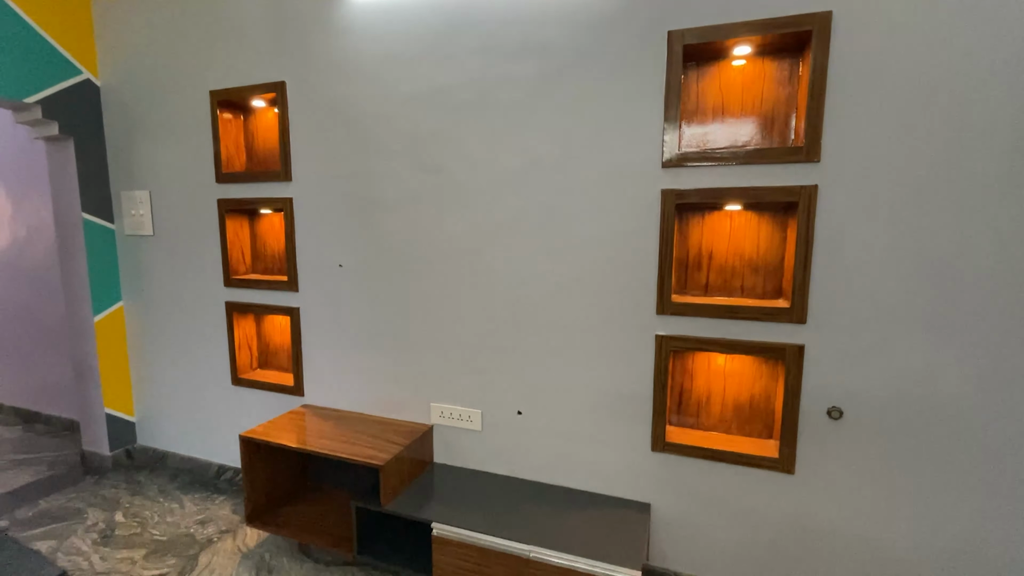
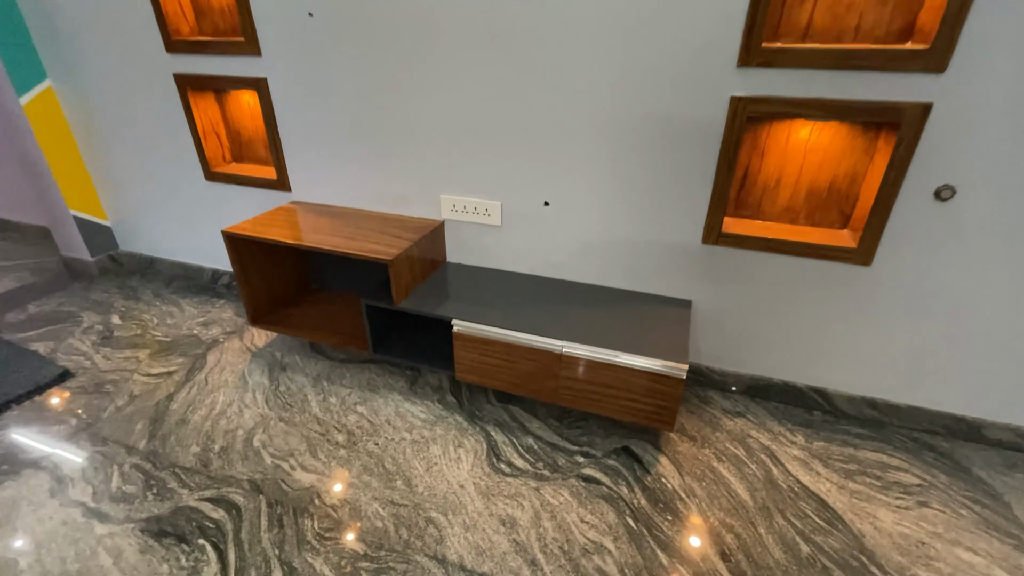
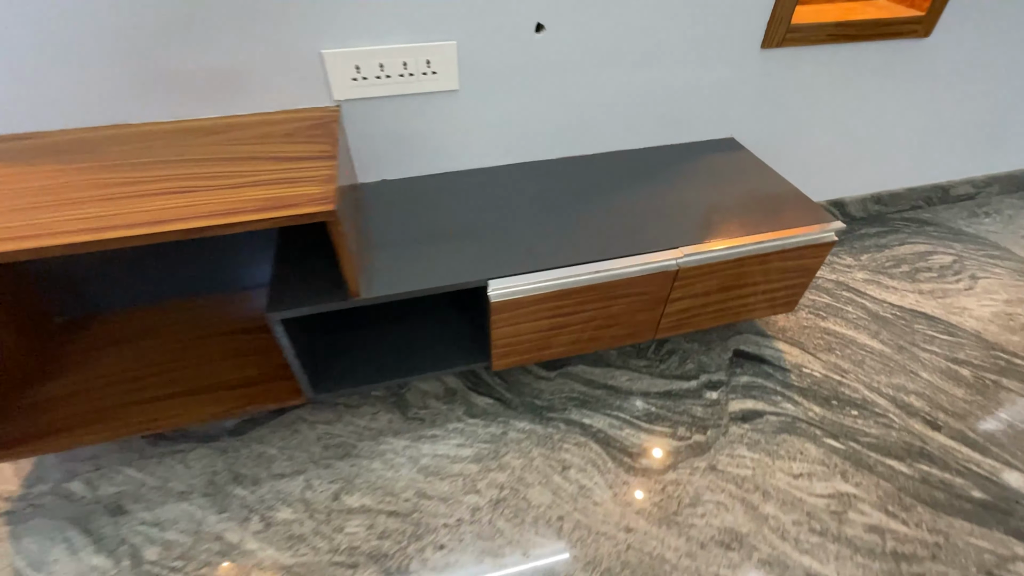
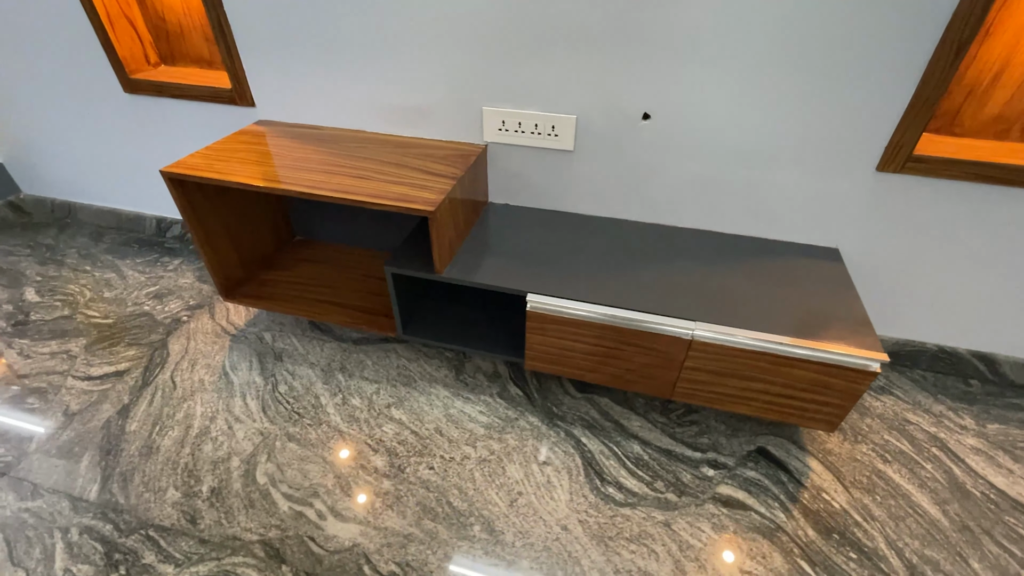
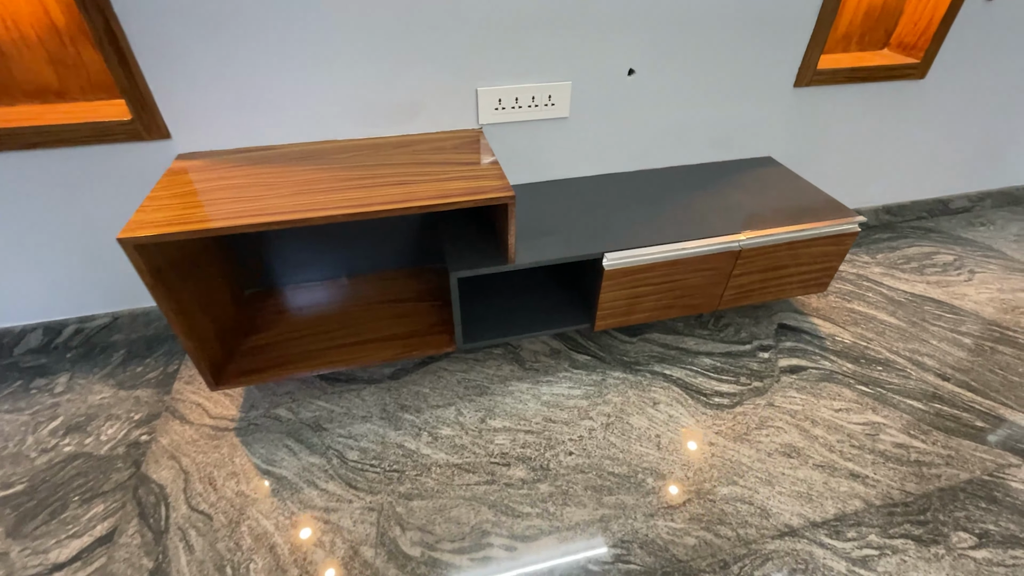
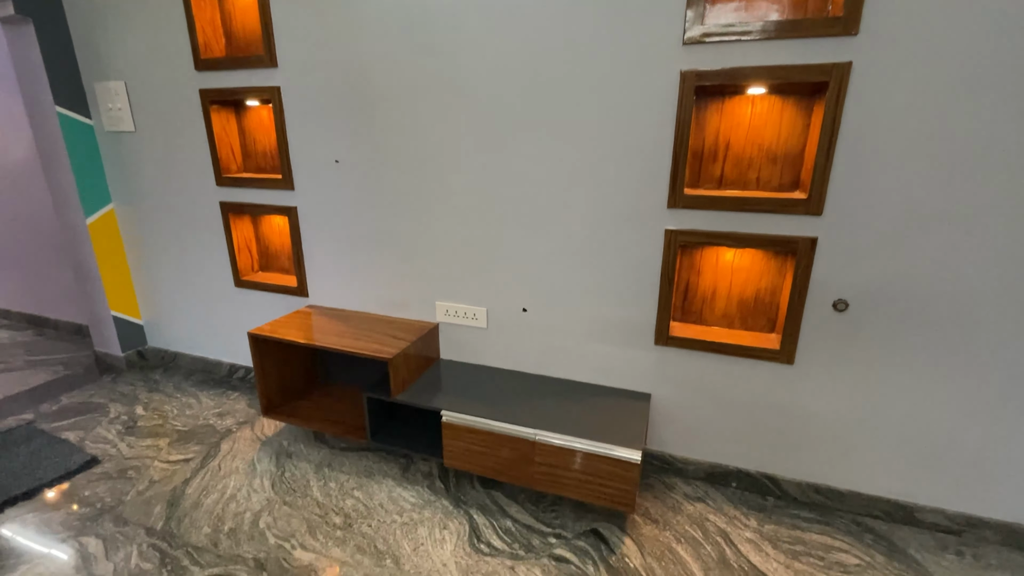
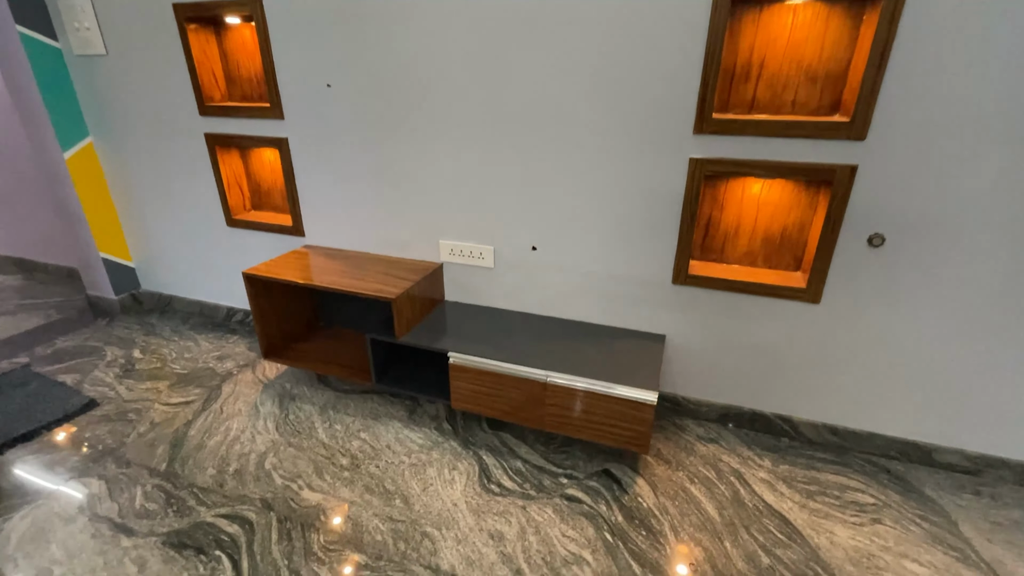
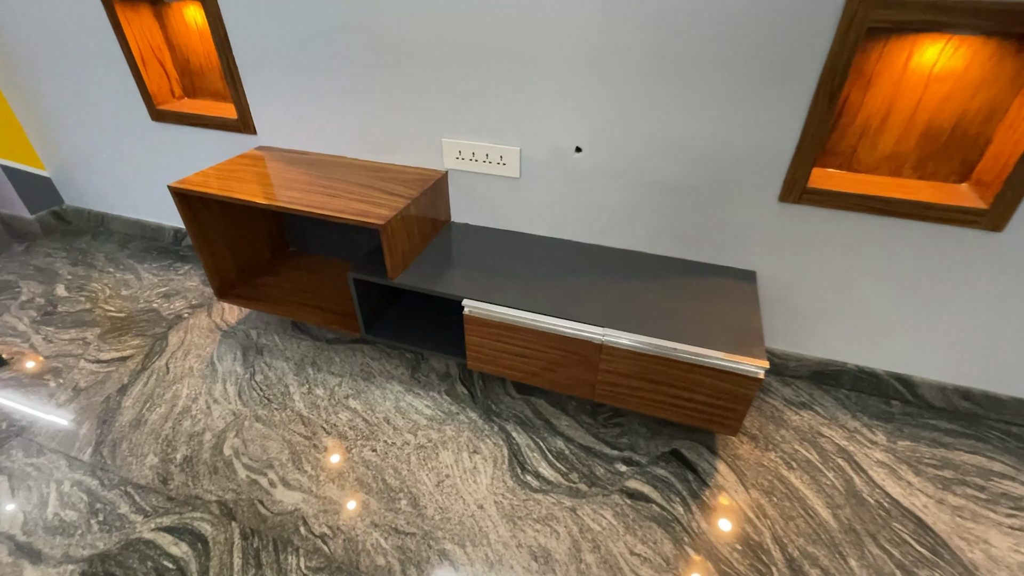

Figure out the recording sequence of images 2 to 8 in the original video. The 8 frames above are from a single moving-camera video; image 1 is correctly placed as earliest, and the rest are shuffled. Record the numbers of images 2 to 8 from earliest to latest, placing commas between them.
6, 7, 2, 8, 4, 5, 3
